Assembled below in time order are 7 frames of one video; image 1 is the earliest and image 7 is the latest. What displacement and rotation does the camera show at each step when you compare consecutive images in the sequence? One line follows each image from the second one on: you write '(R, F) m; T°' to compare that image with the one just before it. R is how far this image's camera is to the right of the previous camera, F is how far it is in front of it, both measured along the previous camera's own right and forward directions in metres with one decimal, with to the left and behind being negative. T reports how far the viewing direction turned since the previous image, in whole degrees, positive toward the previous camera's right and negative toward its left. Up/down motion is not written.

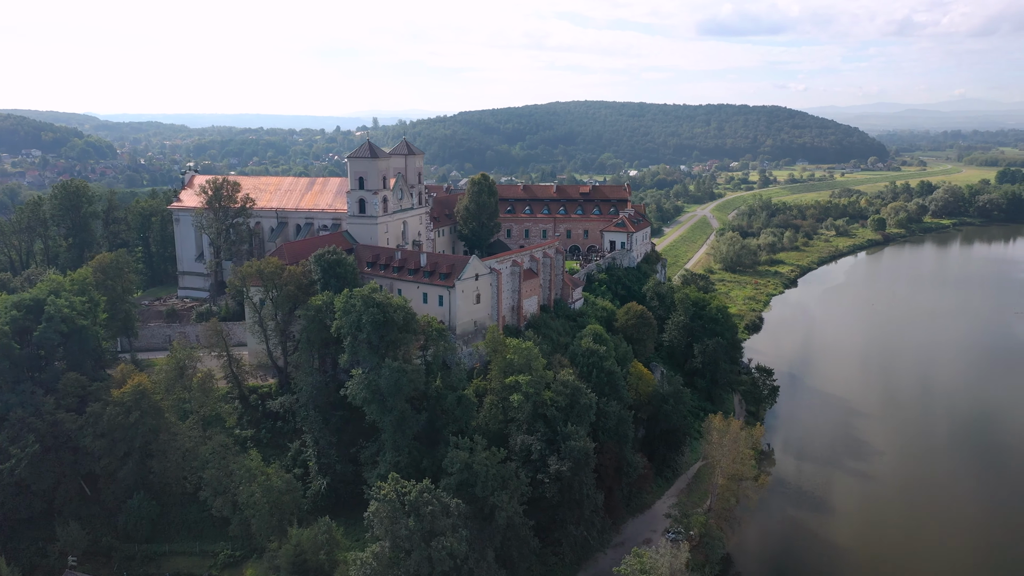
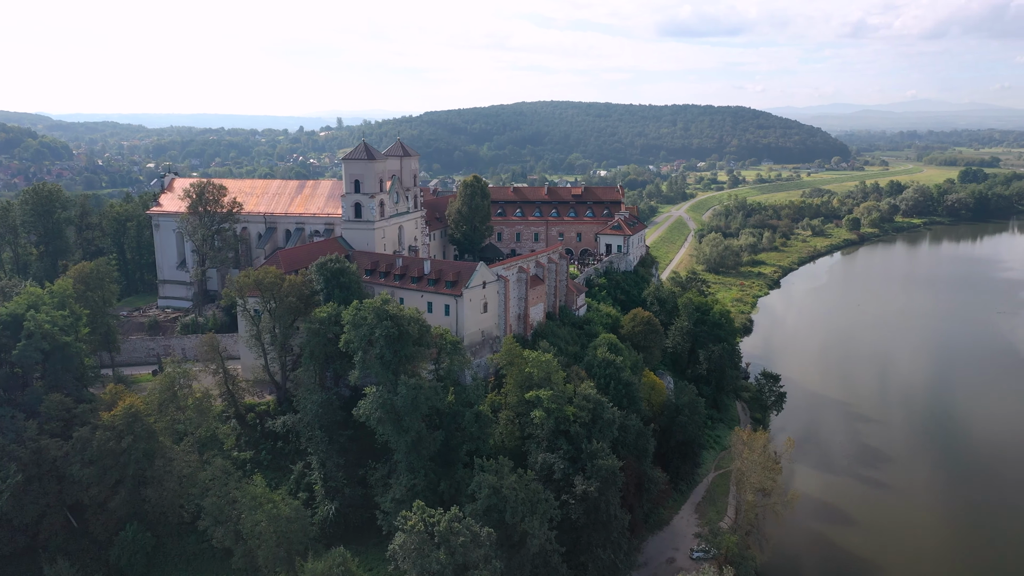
(-2.4, +2.1) m; +3°
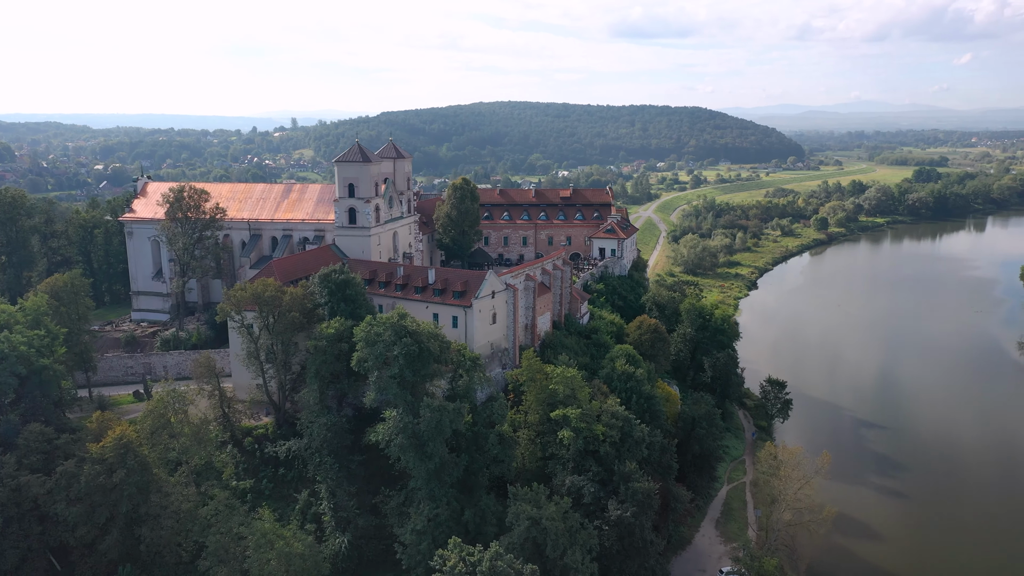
(-2.8, +2.4) m; +3°
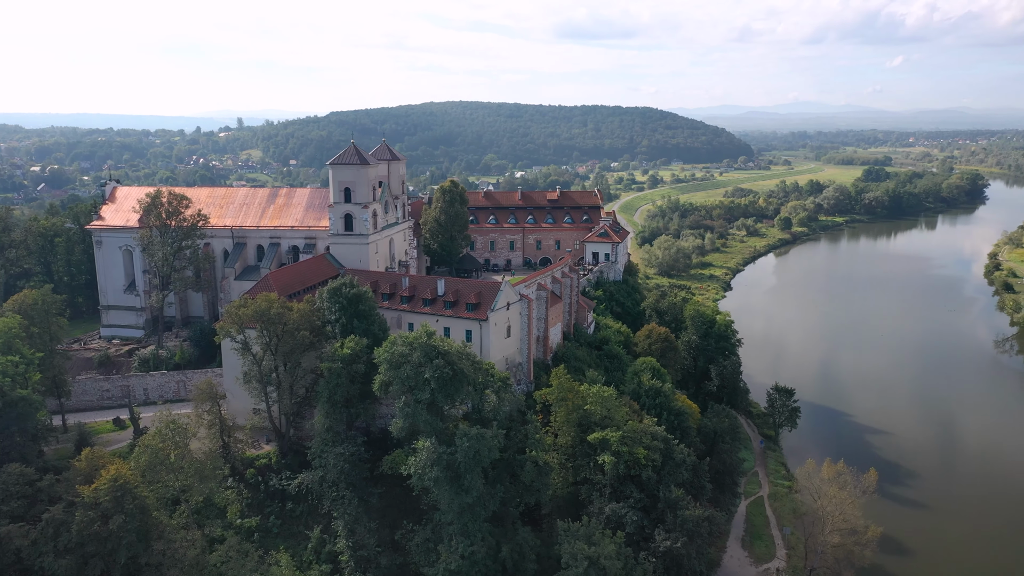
(-3.1, +2.7) m; +4°
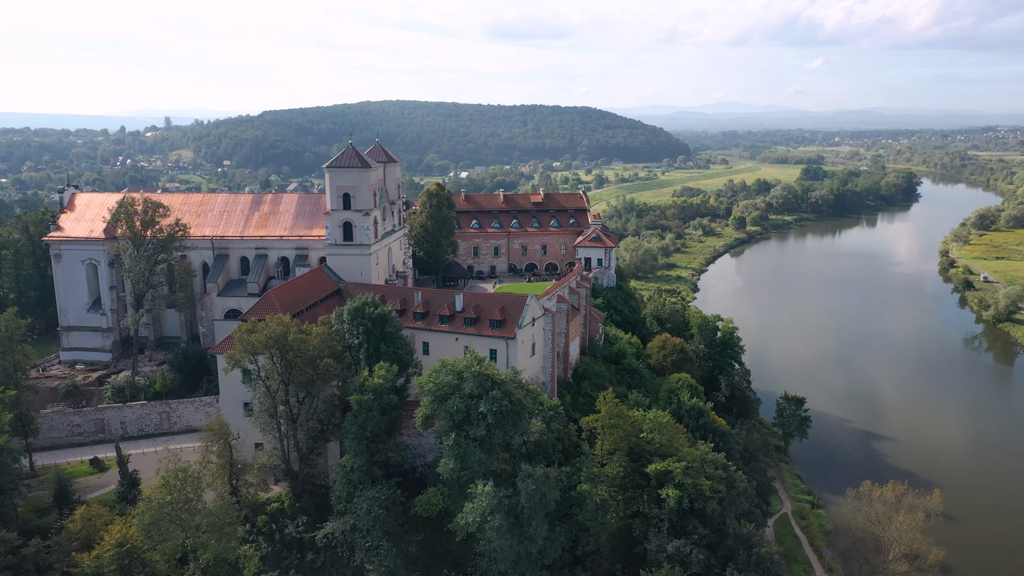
(-3.9, +3.3) m; +5°
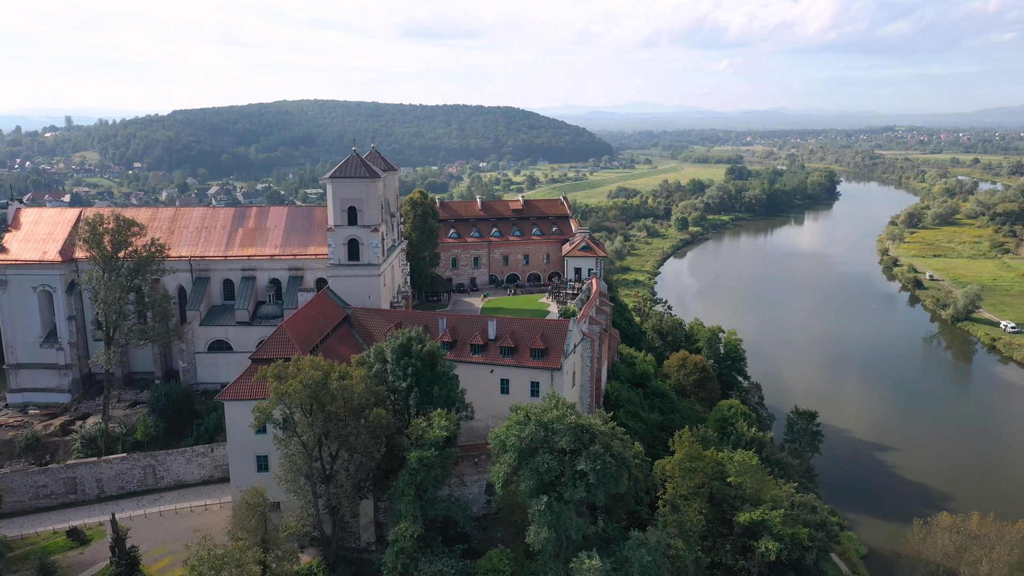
(-4.6, +3.9) m; +6°
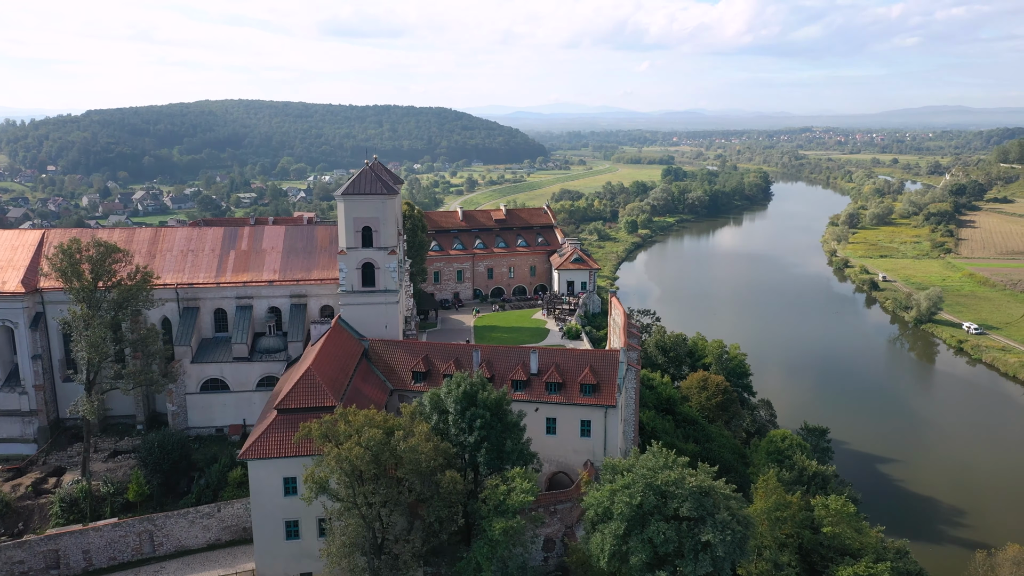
(-3.9, +3.2) m; +5°
